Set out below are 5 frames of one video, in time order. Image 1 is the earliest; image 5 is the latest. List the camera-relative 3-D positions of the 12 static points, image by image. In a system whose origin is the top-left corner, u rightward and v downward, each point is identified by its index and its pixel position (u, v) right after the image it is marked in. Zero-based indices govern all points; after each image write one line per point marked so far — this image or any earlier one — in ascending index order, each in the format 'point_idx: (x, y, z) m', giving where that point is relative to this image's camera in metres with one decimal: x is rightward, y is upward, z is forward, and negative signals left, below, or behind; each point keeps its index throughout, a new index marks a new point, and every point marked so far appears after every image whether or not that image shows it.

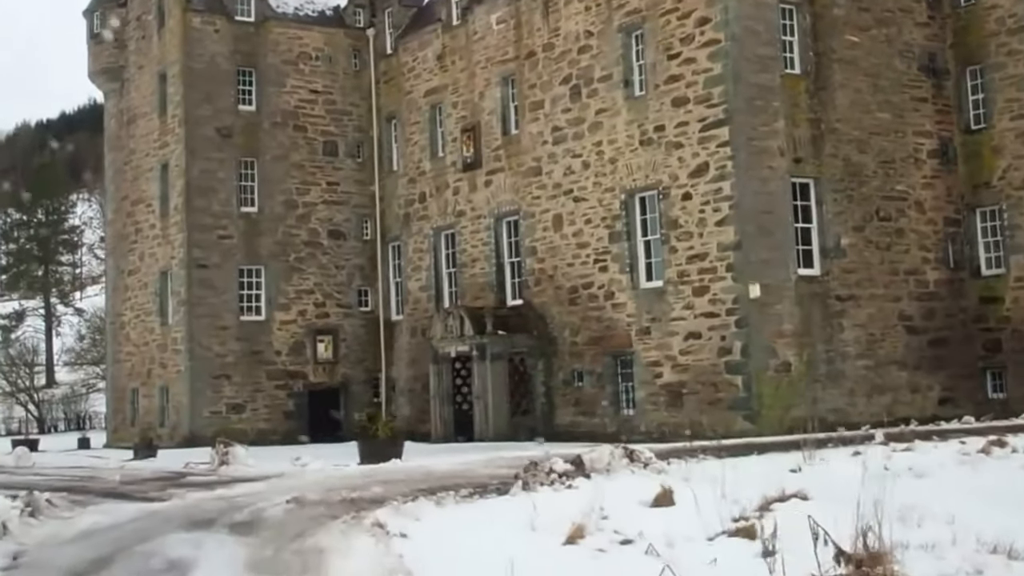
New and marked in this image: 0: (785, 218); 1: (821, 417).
0: (+2.2, +0.6, +19.9) m
1: (+2.4, -1.0, +19.5) m
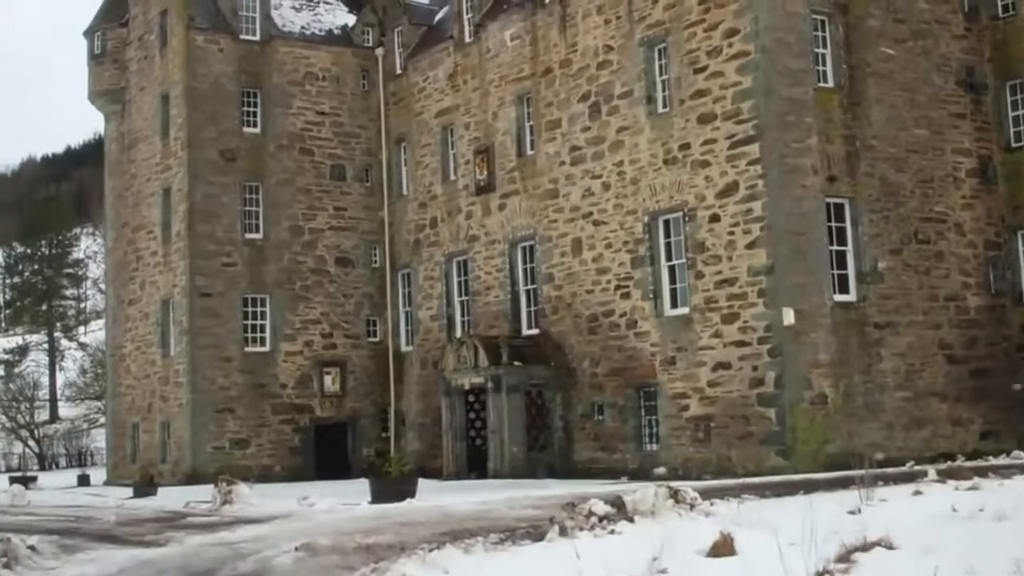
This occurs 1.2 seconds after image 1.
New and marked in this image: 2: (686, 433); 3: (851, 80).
0: (+2.3, +0.4, +18.7) m
1: (+2.6, -1.2, +18.3) m
2: (+1.4, -1.1, +19.2) m
3: (+2.6, +1.6, +19.4) m
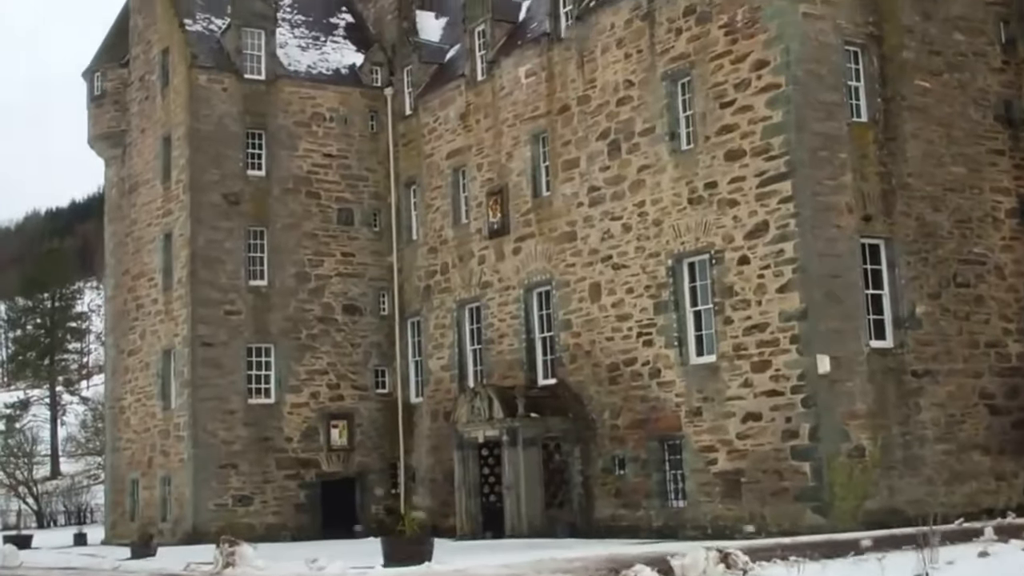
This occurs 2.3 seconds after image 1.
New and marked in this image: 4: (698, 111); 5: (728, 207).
0: (+2.4, 0.0, +17.6) m
1: (+2.7, -1.5, +17.2) m
2: (+1.5, -1.5, +18.1) m
3: (+2.8, +1.3, +18.4) m
4: (+1.4, +1.3, +18.9) m
5: (+1.6, +0.6, +18.3) m
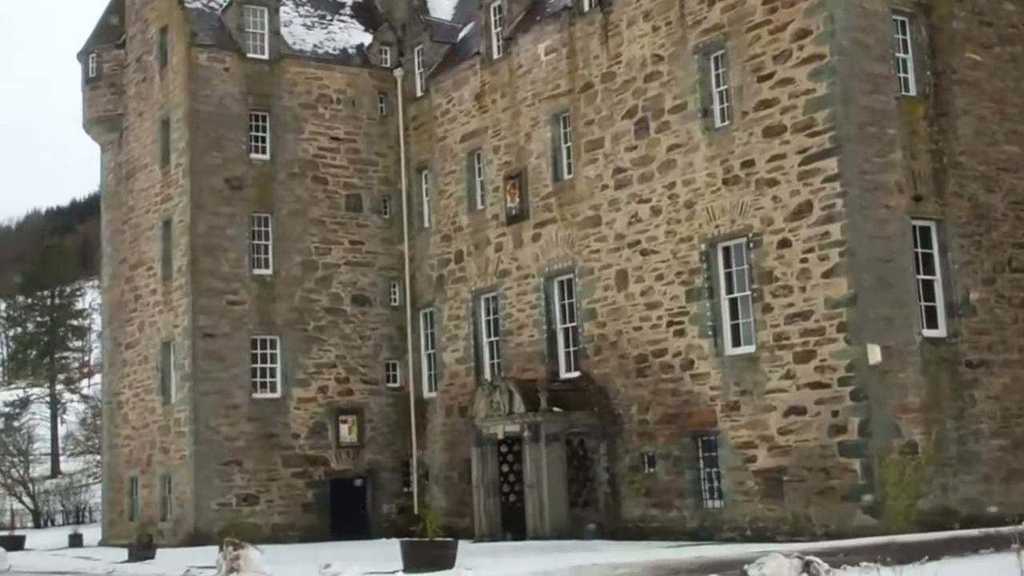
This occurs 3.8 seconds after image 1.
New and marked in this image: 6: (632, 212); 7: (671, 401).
0: (+2.6, +0.1, +16.4) m
1: (+2.8, -1.4, +16.1) m
2: (+1.6, -1.4, +16.9) m
3: (+2.9, +1.4, +17.2) m
4: (+1.6, +1.4, +17.7) m
5: (+1.7, +0.7, +17.1) m
6: (+0.9, +0.6, +19.5) m
7: (+1.2, -0.8, +18.5) m
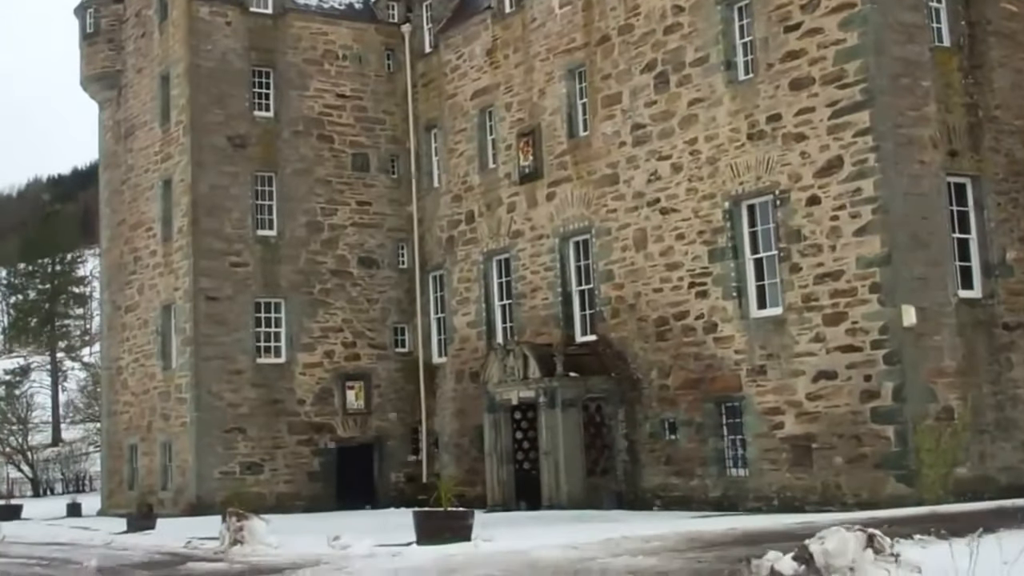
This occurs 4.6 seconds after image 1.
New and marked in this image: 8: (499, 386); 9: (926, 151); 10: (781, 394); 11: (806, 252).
0: (+2.7, +0.4, +15.7) m
1: (+3.0, -1.2, +15.4) m
2: (+1.8, -1.1, +16.2) m
3: (+3.0, +1.6, +16.5) m
4: (+1.7, +1.7, +17.0) m
5: (+1.9, +1.0, +16.4) m
6: (+1.1, +0.9, +18.7) m
7: (+1.3, -0.5, +17.8) m
8: (-0.1, -0.8, +19.5) m
9: (+2.6, +0.9, +15.7) m
10: (+1.8, -0.7, +16.3) m
11: (+1.9, +0.2, +16.1) m
